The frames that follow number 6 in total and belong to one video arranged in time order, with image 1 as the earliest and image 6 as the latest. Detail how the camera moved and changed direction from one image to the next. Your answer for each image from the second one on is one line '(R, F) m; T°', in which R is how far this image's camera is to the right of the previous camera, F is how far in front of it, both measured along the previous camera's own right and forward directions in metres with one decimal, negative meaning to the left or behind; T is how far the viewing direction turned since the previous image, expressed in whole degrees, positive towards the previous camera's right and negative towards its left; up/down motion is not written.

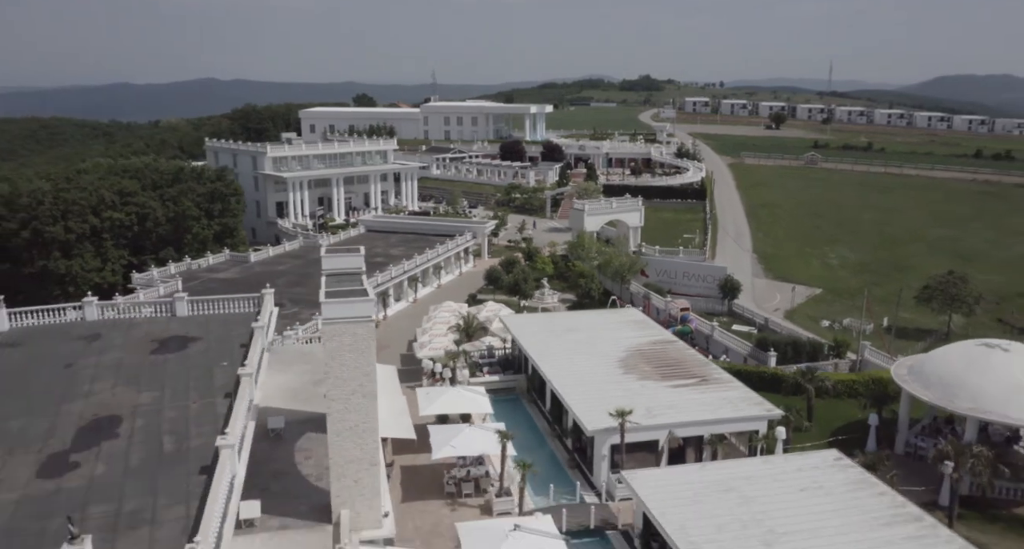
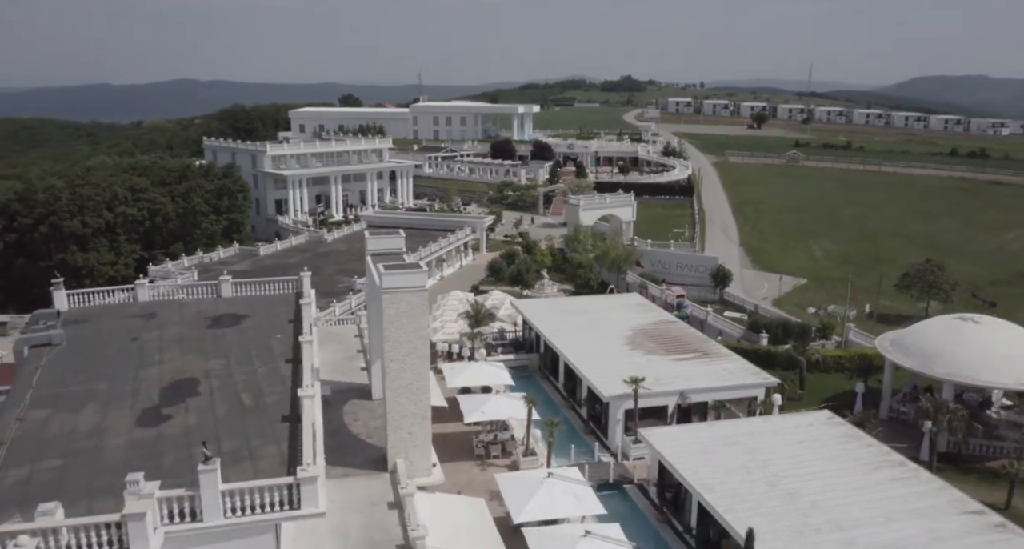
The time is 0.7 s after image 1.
(-1.4, -2.4) m; +1°
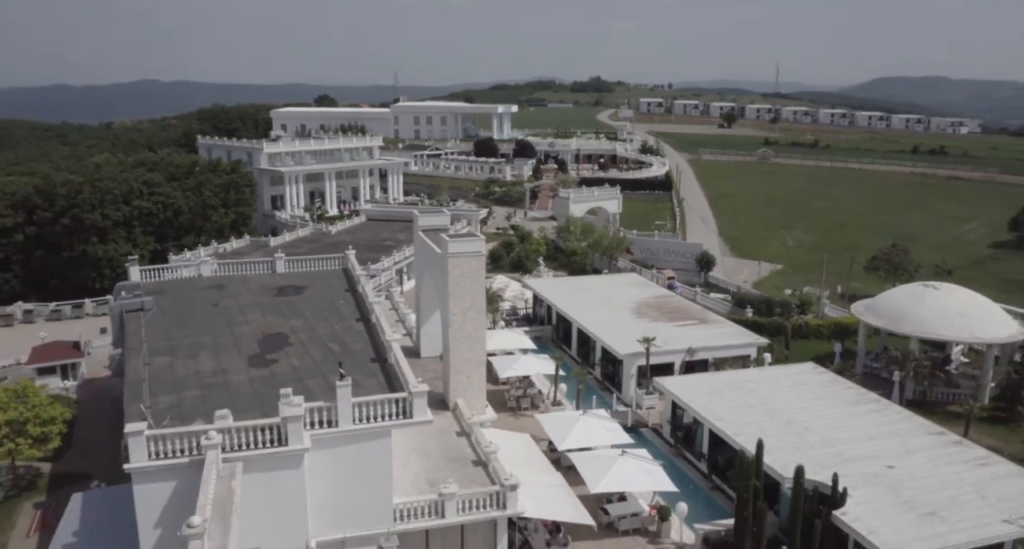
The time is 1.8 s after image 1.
(-2.3, -3.7) m; +2°
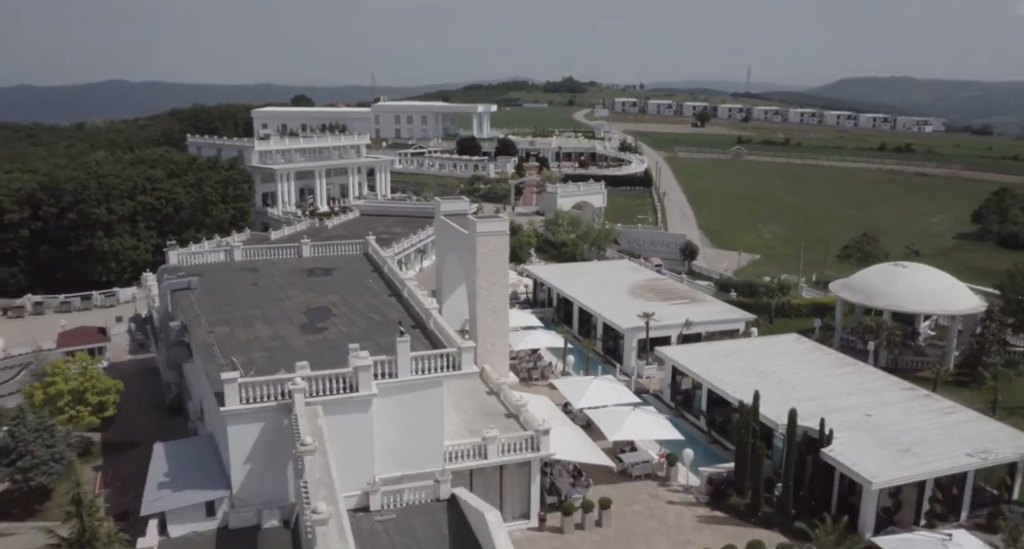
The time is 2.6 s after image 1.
(-1.6, -2.6) m; +2°
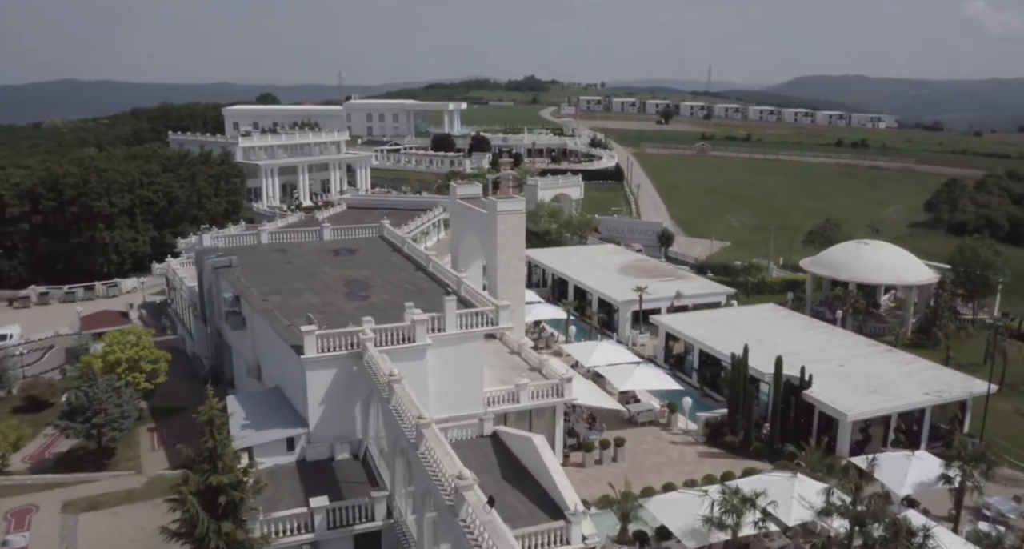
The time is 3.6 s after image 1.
(-2.1, -3.2) m; +3°
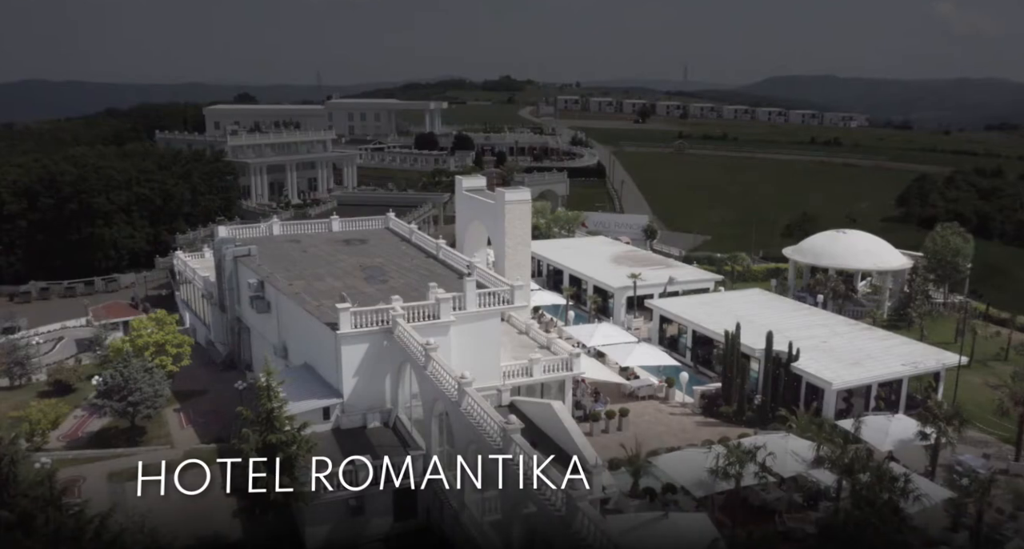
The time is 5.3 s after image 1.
(-1.3, -1.9) m; +2°
